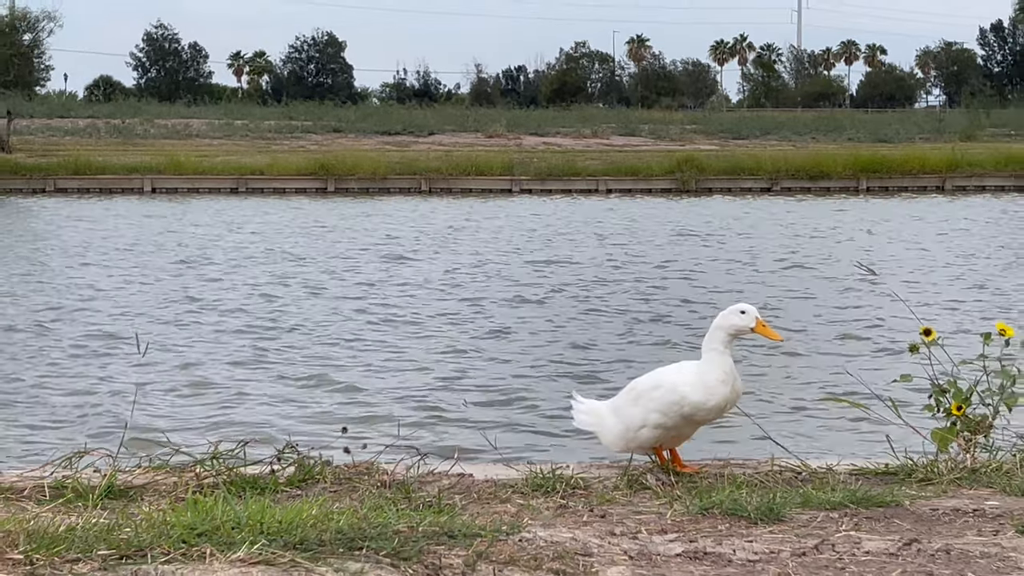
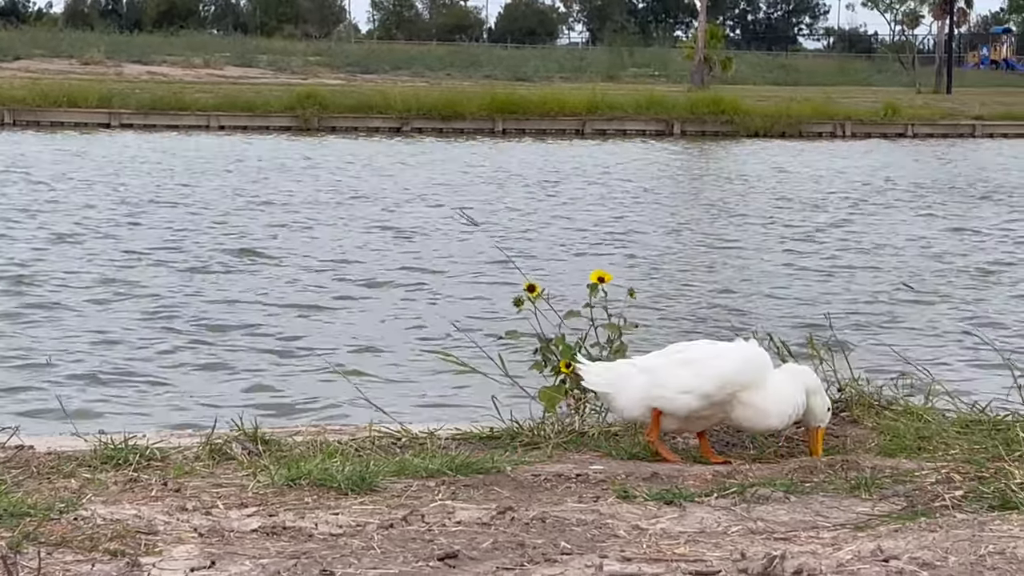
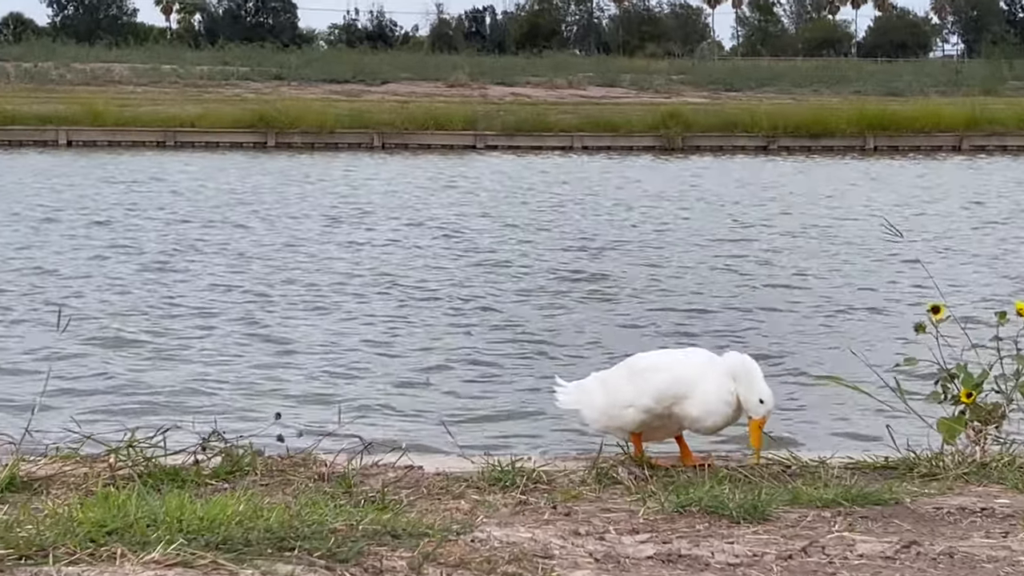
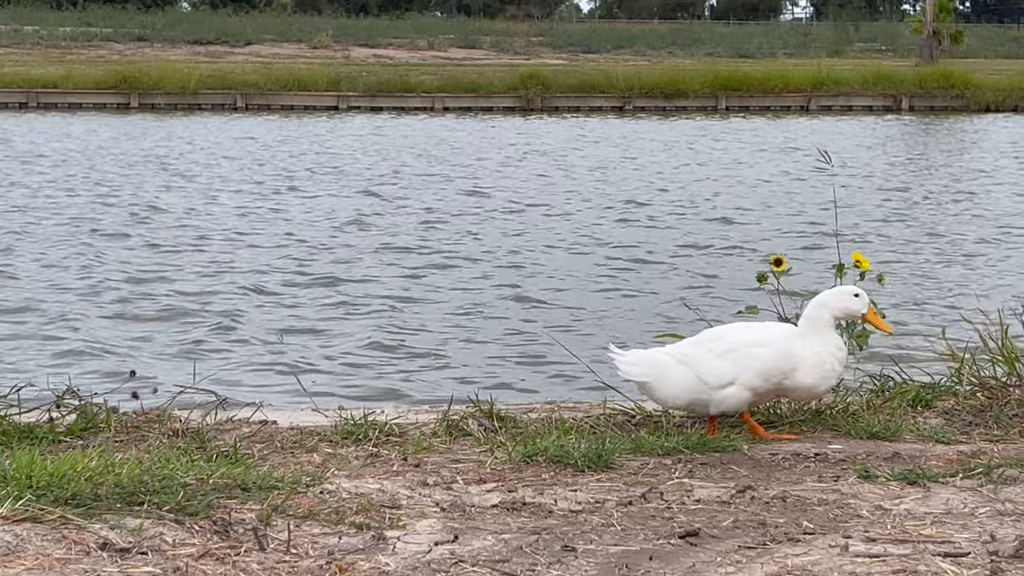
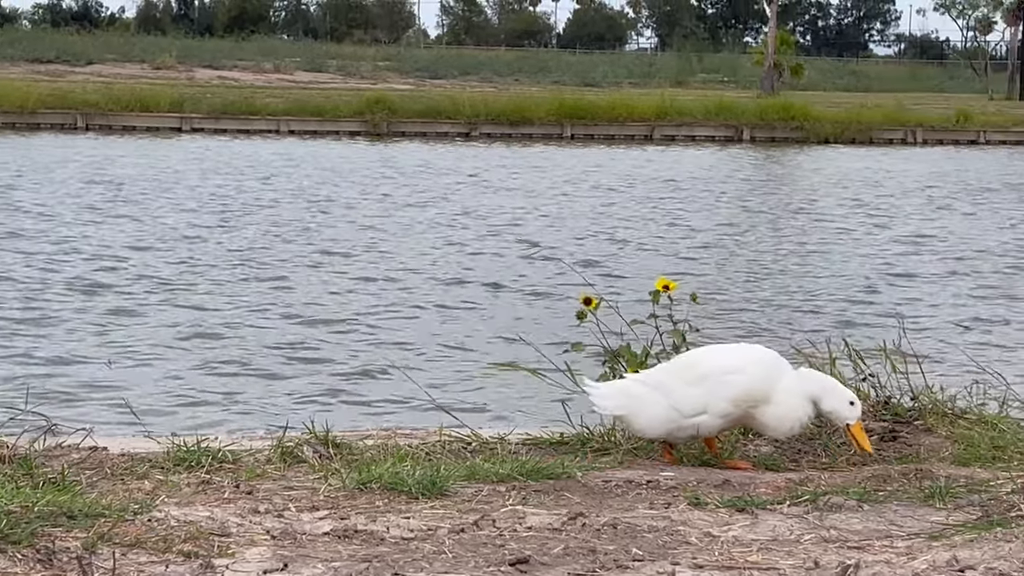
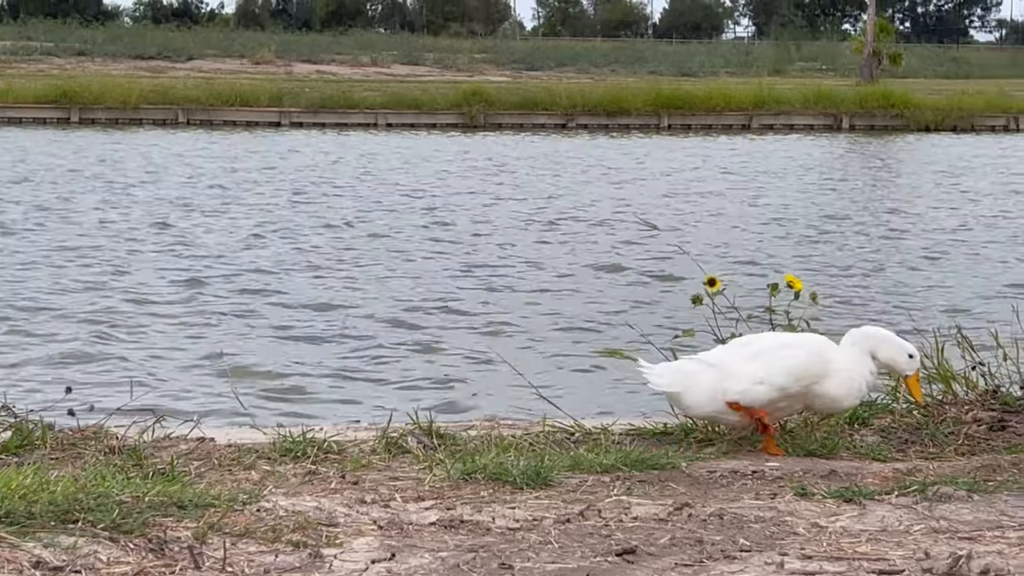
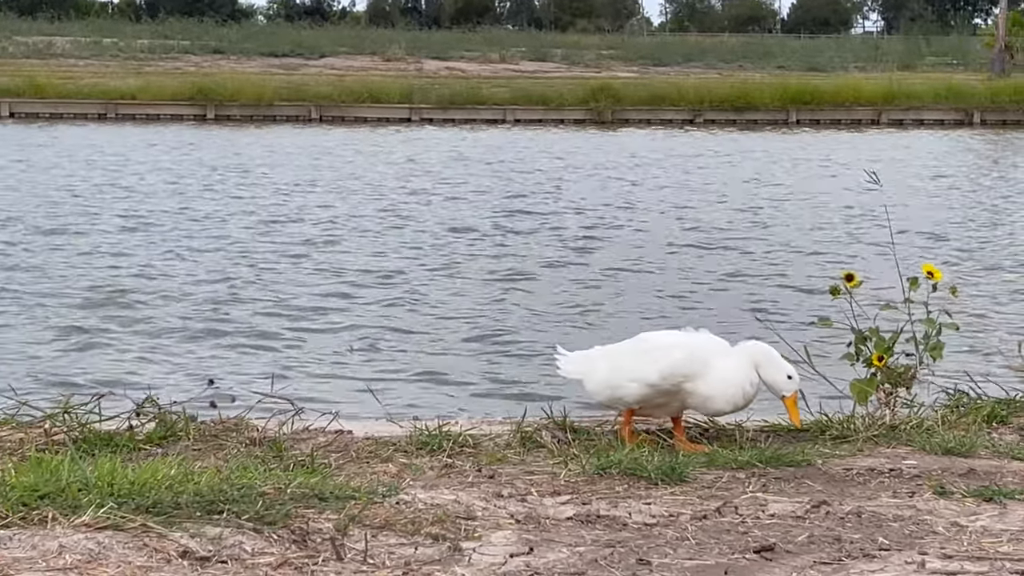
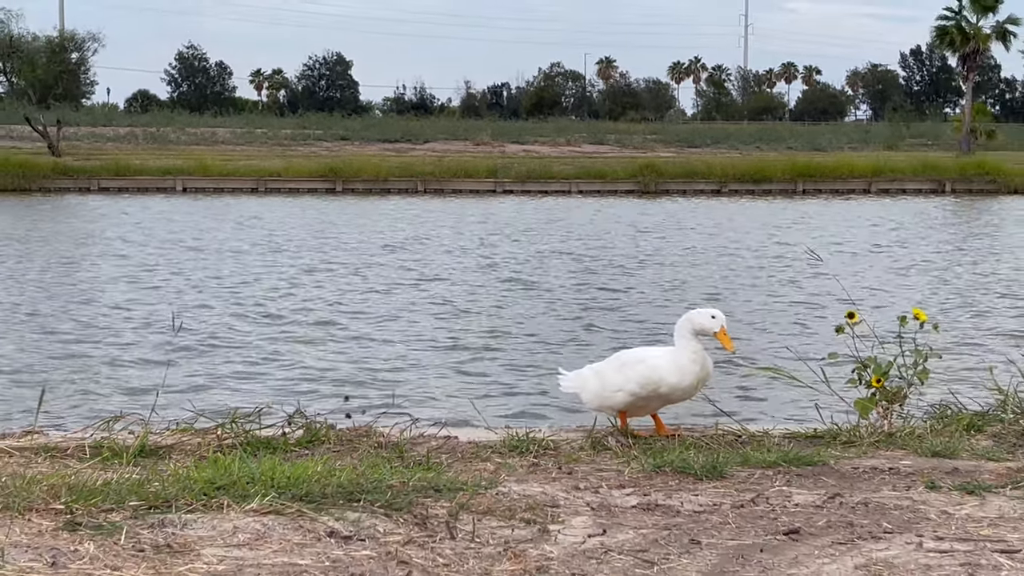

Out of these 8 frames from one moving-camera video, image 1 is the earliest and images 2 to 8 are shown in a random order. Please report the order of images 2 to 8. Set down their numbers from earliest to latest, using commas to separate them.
8, 3, 7, 4, 6, 5, 2
